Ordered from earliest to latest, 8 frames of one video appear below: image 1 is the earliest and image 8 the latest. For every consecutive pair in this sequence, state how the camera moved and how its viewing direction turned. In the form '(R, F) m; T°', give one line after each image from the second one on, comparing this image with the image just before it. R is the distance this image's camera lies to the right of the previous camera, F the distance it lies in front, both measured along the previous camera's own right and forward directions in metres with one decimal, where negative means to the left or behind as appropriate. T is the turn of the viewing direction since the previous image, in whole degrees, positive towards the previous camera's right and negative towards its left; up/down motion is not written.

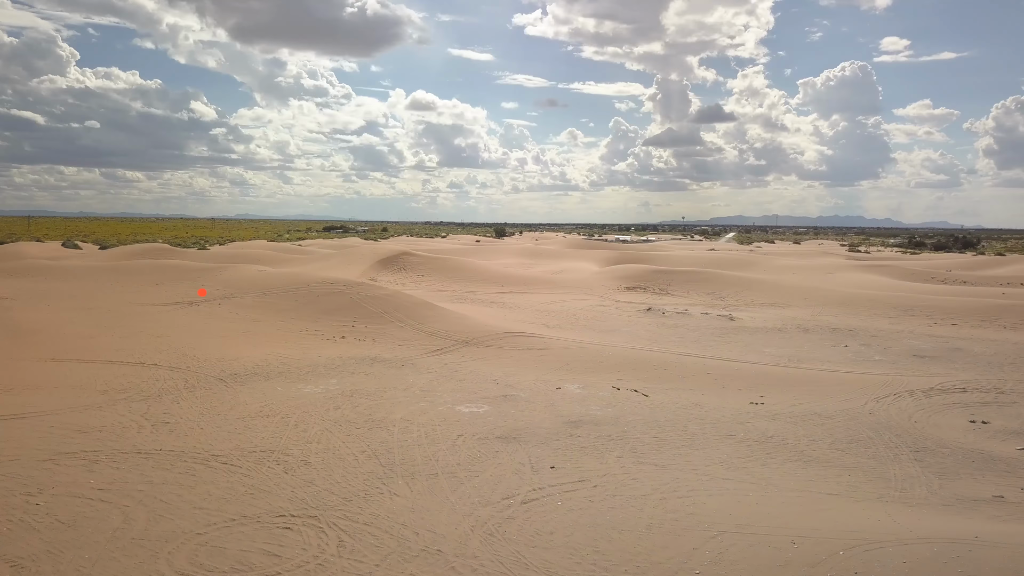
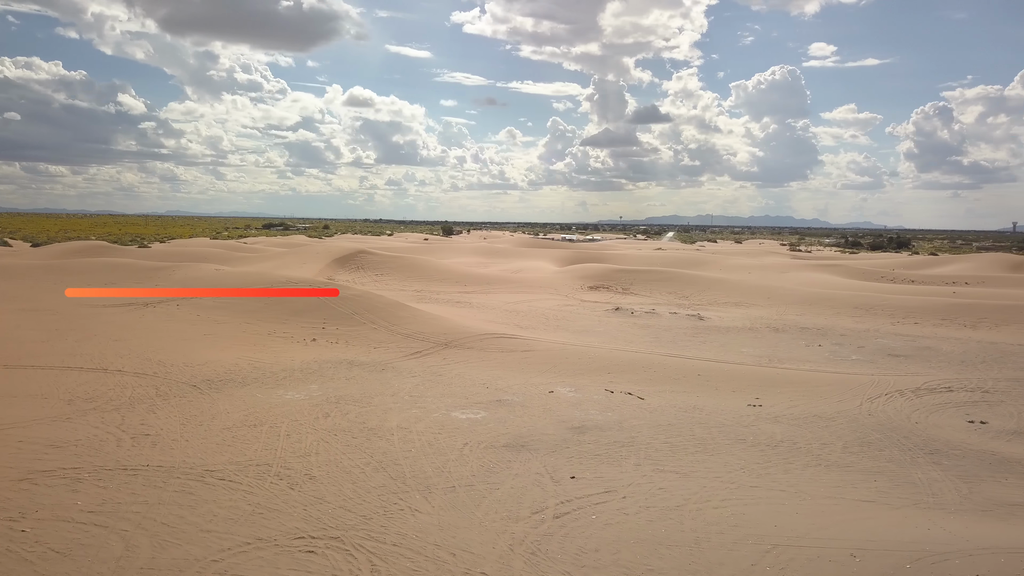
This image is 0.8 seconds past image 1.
(-0.8, +0.4) m; +4°
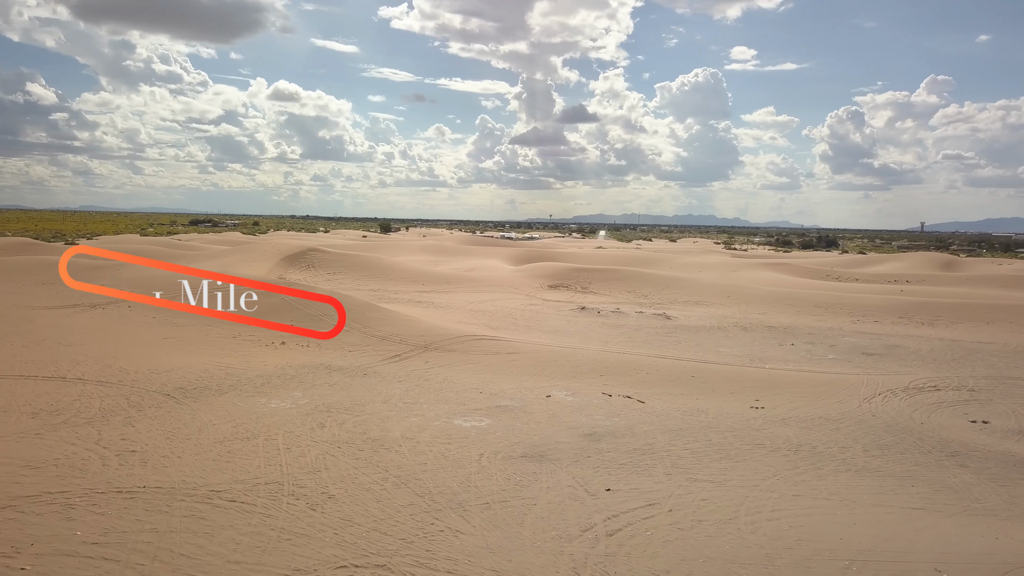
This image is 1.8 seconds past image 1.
(-0.9, +0.5) m; +5°
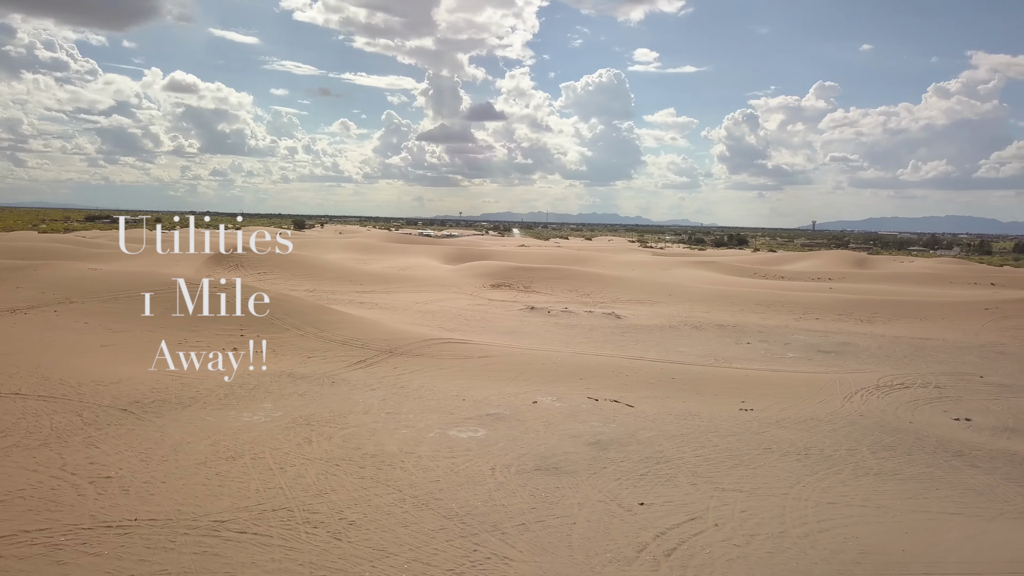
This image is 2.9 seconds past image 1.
(-1.0, +0.5) m; +6°
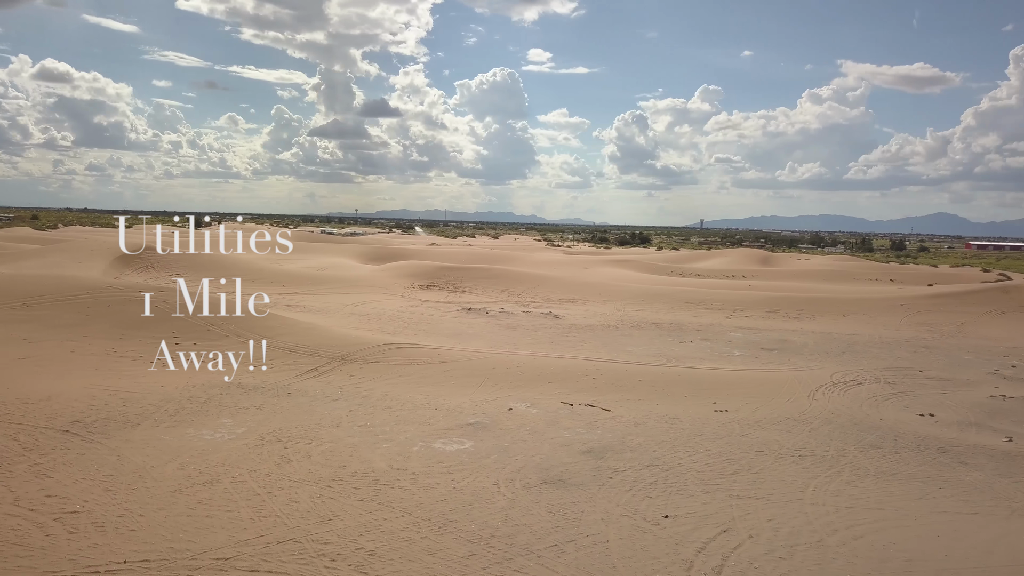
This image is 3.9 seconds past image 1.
(-1.0, +0.5) m; +7°
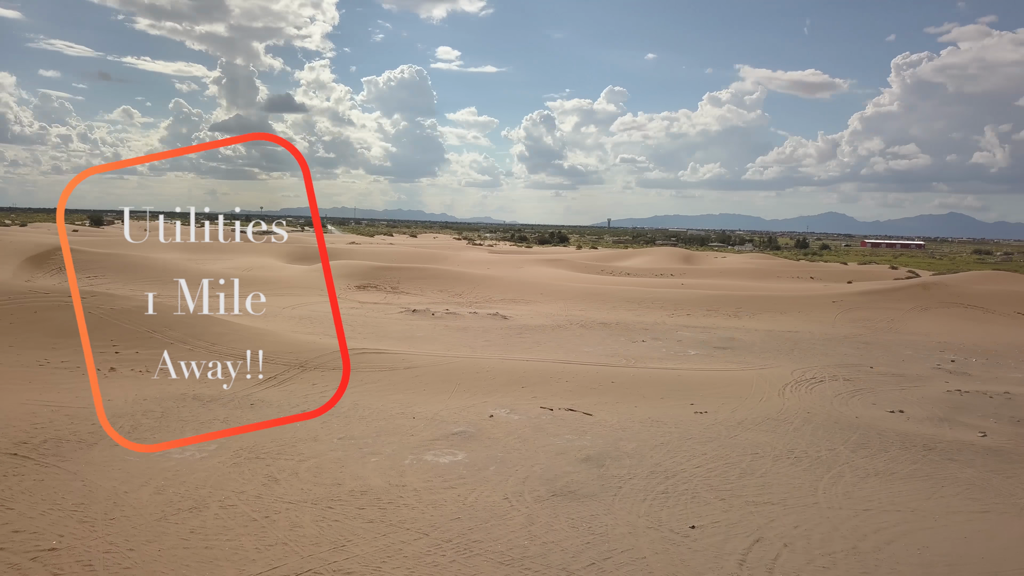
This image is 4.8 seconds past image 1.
(-0.9, +0.4) m; +6°
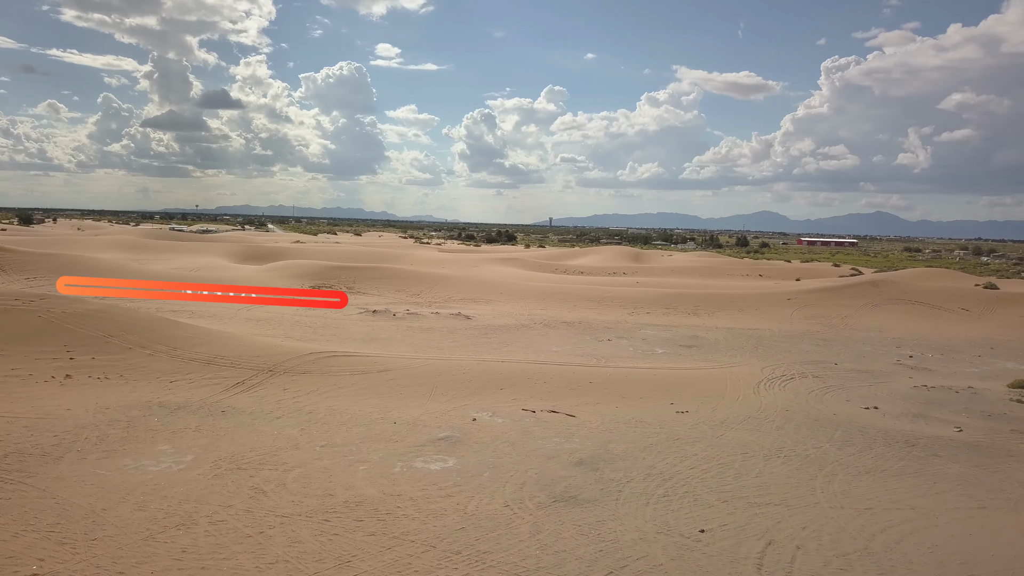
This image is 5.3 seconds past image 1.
(-0.5, +0.2) m; +4°
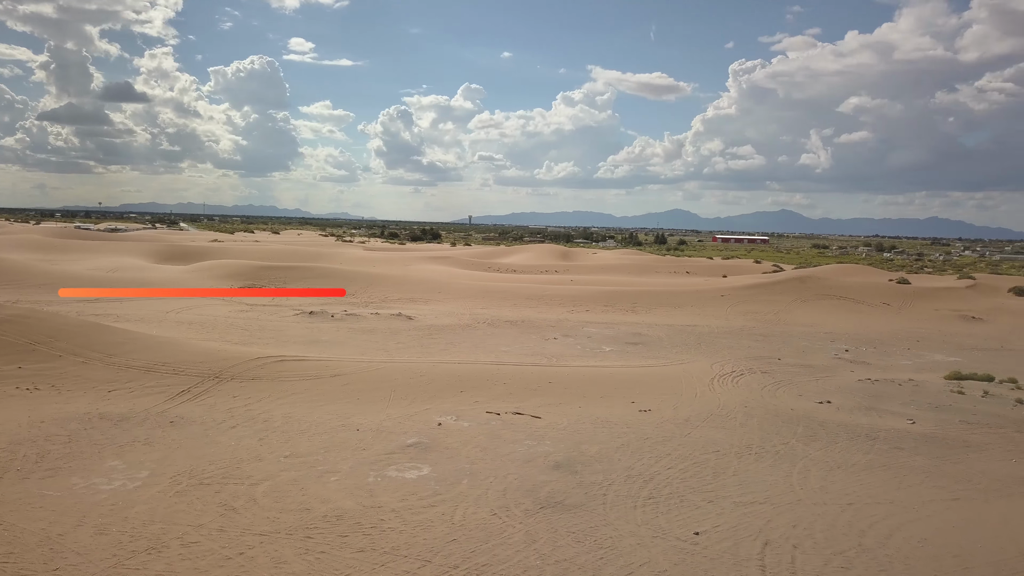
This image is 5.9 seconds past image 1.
(-0.6, +0.3) m; +6°
